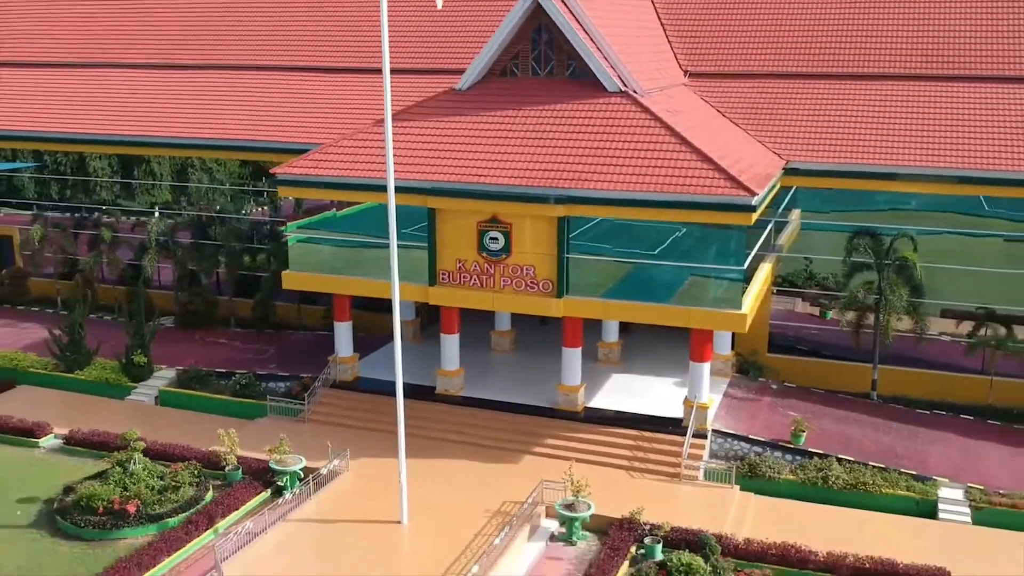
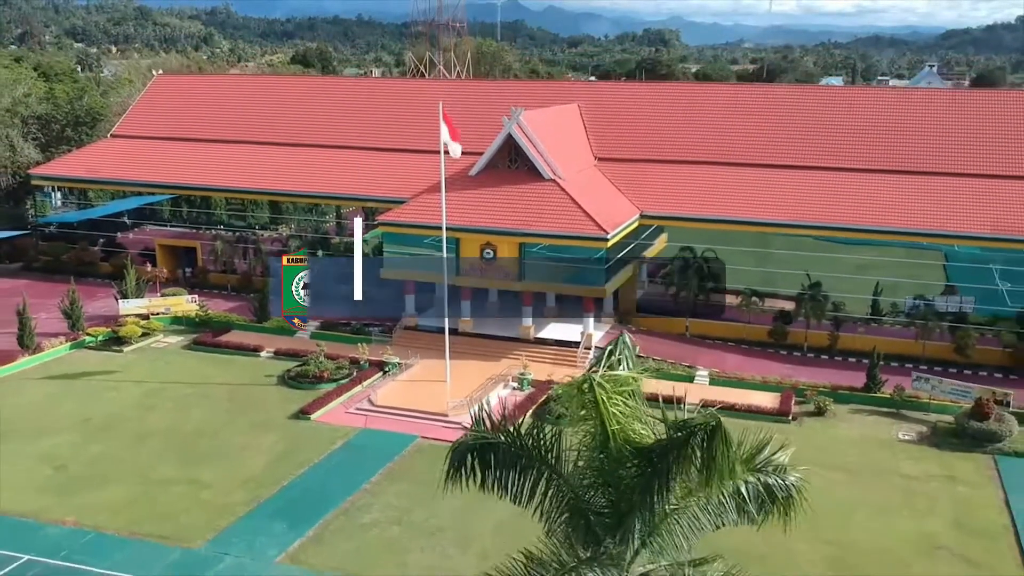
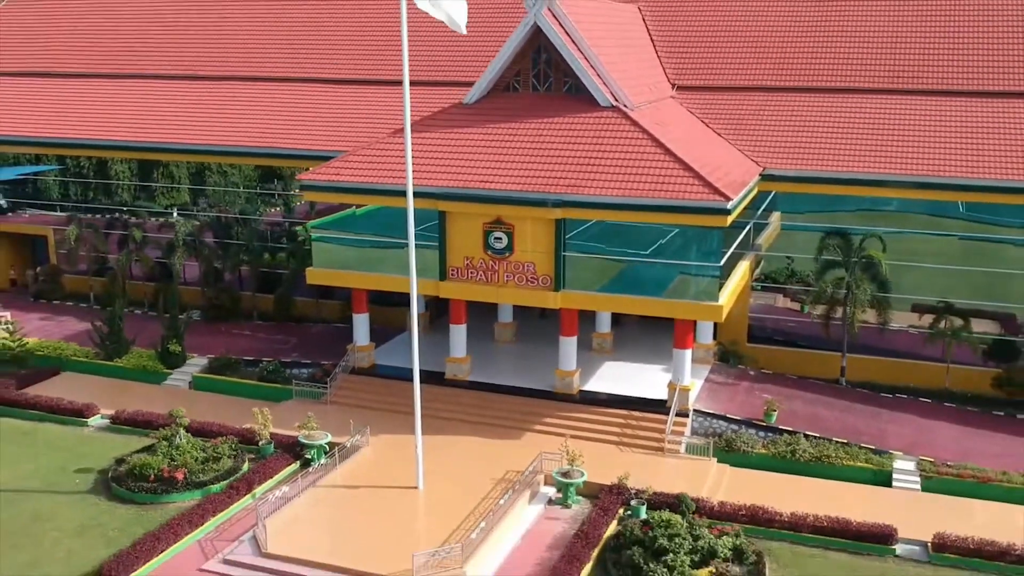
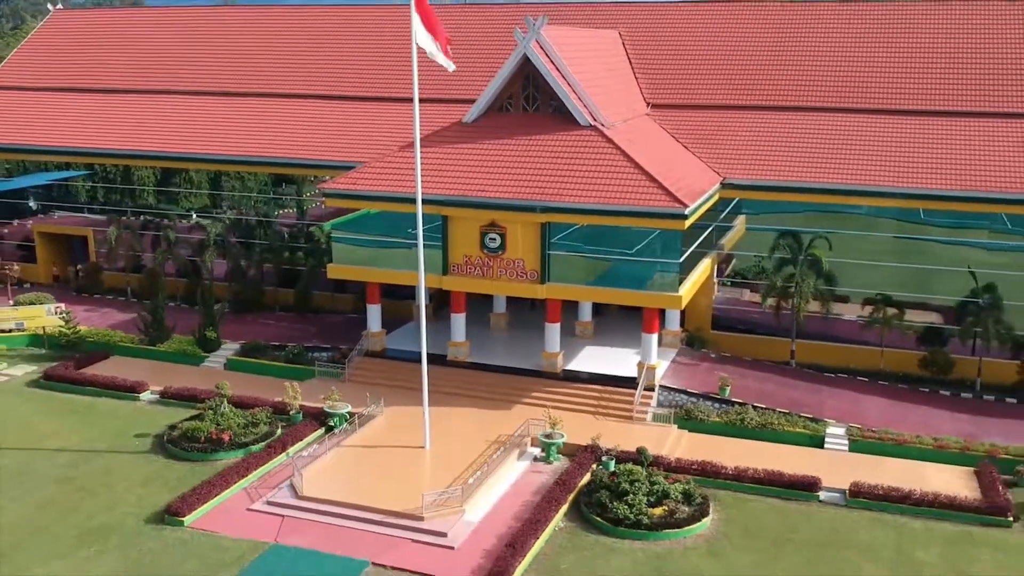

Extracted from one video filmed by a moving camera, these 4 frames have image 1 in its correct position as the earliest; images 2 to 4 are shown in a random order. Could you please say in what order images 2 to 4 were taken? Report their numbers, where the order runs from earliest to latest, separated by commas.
3, 4, 2
